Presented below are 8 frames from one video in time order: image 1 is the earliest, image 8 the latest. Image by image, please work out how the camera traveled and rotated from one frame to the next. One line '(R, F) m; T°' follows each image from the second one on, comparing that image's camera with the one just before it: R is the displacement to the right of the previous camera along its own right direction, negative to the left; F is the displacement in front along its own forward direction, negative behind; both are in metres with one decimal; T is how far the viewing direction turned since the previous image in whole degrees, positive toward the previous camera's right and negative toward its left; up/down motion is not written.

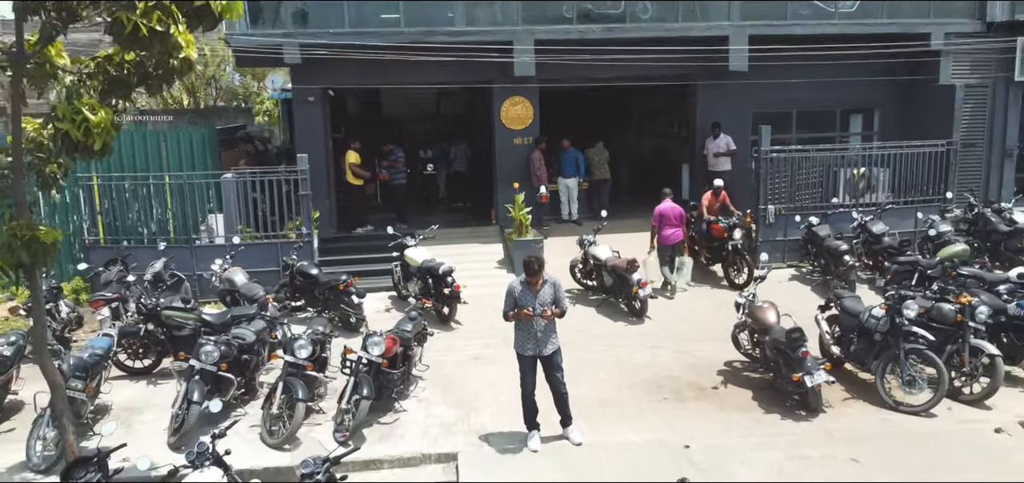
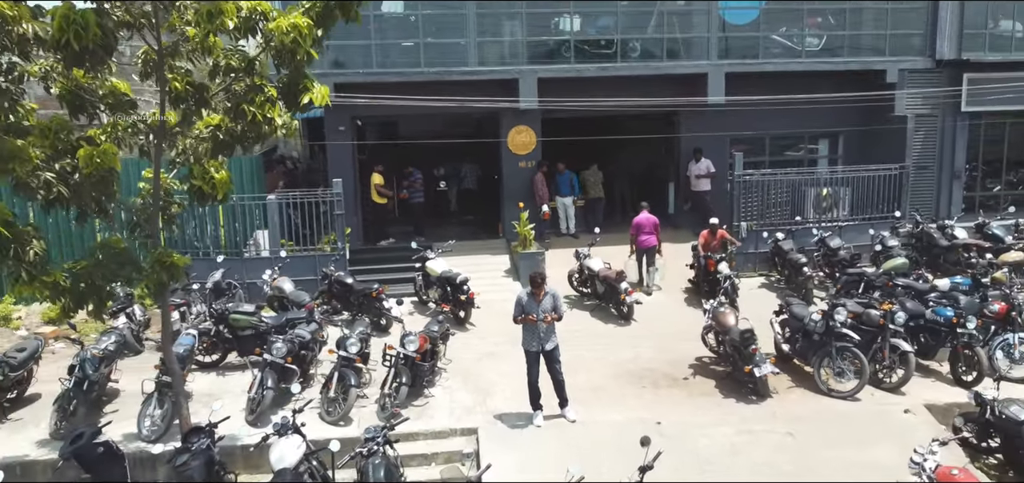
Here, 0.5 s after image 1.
(-0.1, -1.5) m; 0°
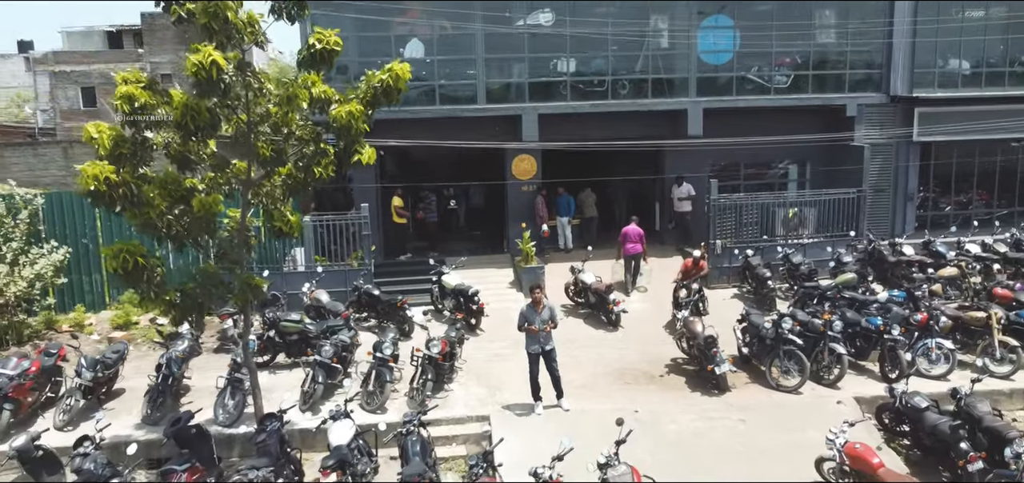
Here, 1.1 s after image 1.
(0.0, -1.6) m; 0°
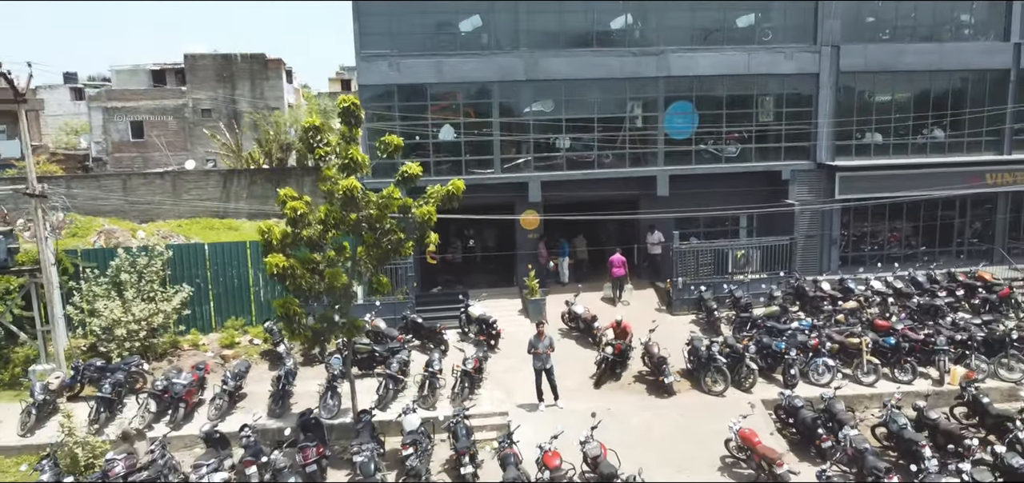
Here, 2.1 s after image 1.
(-0.1, -3.9) m; 0°
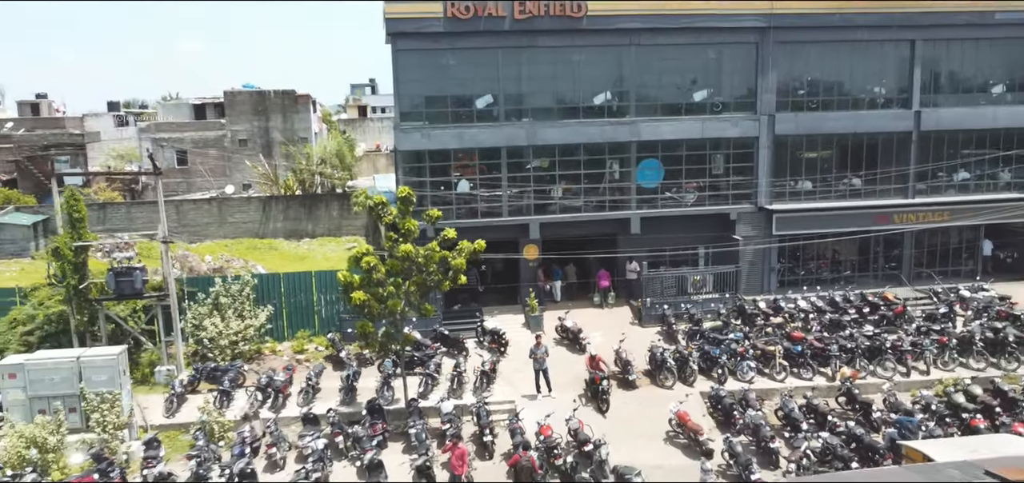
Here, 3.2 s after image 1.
(-0.1, -4.7) m; 0°
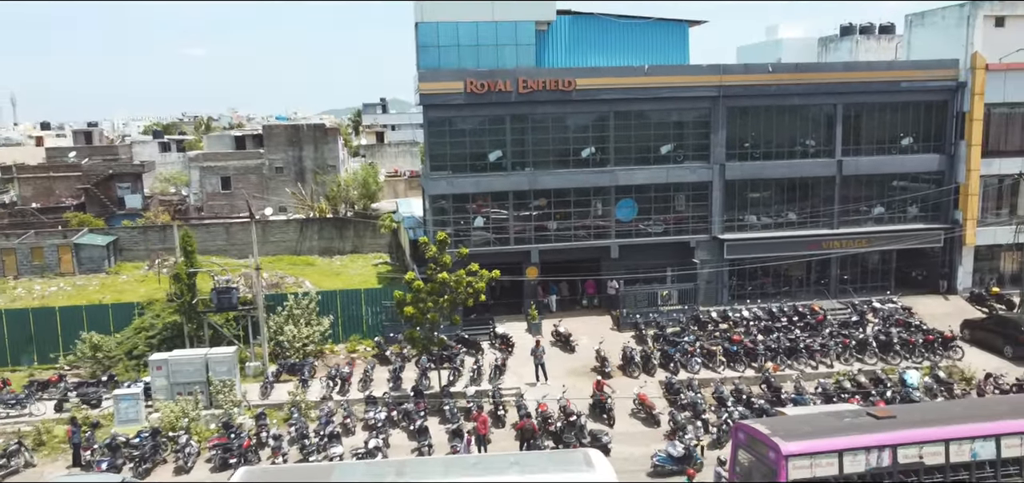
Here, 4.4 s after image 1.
(-0.1, -5.9) m; 0°
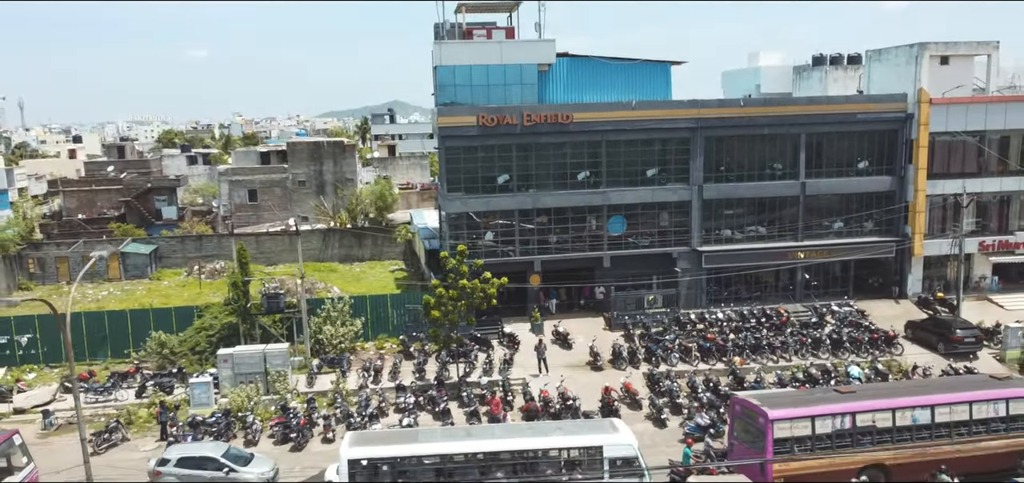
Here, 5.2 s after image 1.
(-0.2, -4.2) m; 0°
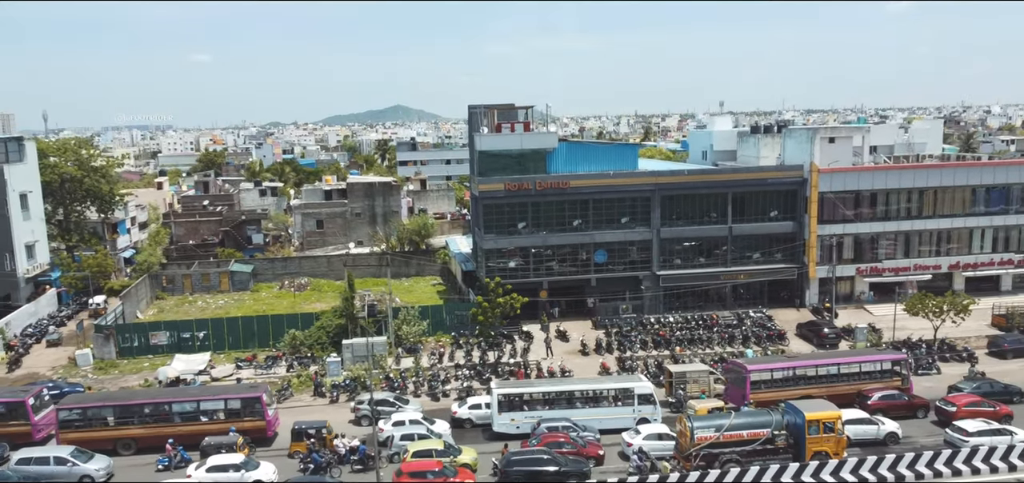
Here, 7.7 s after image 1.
(-0.7, -14.3) m; 0°
